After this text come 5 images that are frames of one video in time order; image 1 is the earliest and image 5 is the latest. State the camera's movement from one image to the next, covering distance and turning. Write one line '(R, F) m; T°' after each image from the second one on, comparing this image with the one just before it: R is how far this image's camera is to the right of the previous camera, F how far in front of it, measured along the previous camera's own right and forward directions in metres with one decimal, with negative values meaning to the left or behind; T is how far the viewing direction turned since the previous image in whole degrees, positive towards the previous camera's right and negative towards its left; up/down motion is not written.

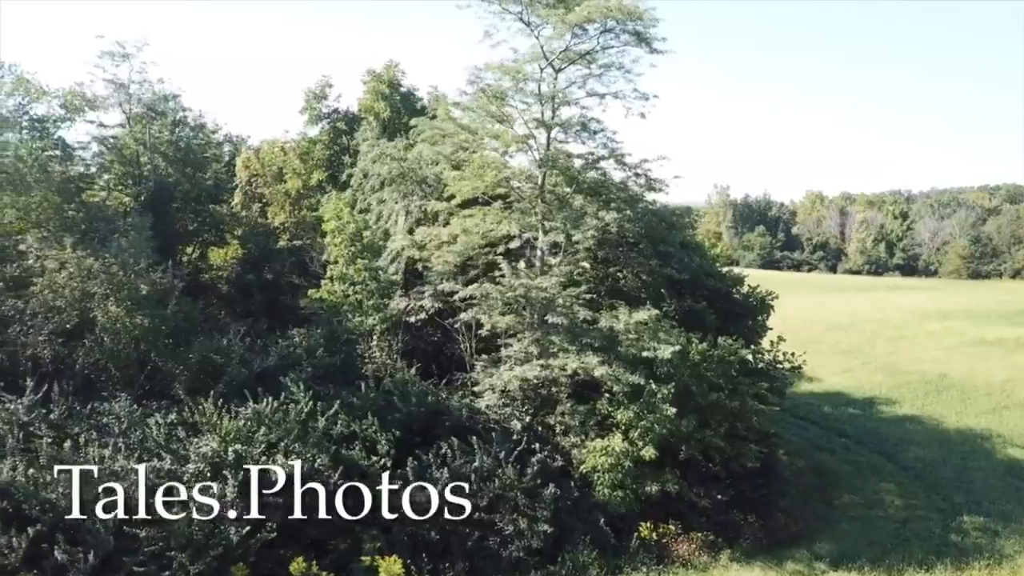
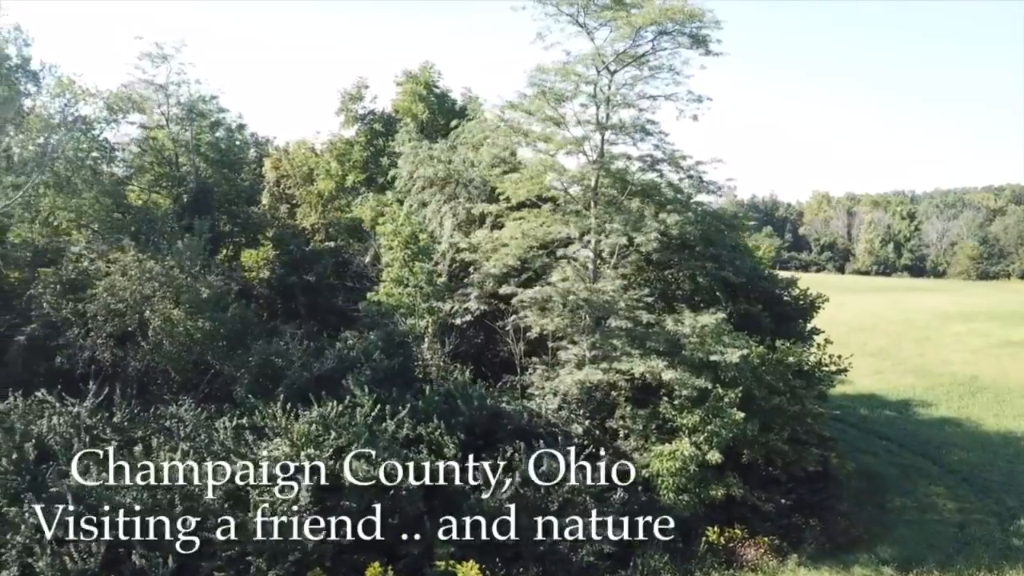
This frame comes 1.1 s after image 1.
(-1.0, 0.0) m; 0°
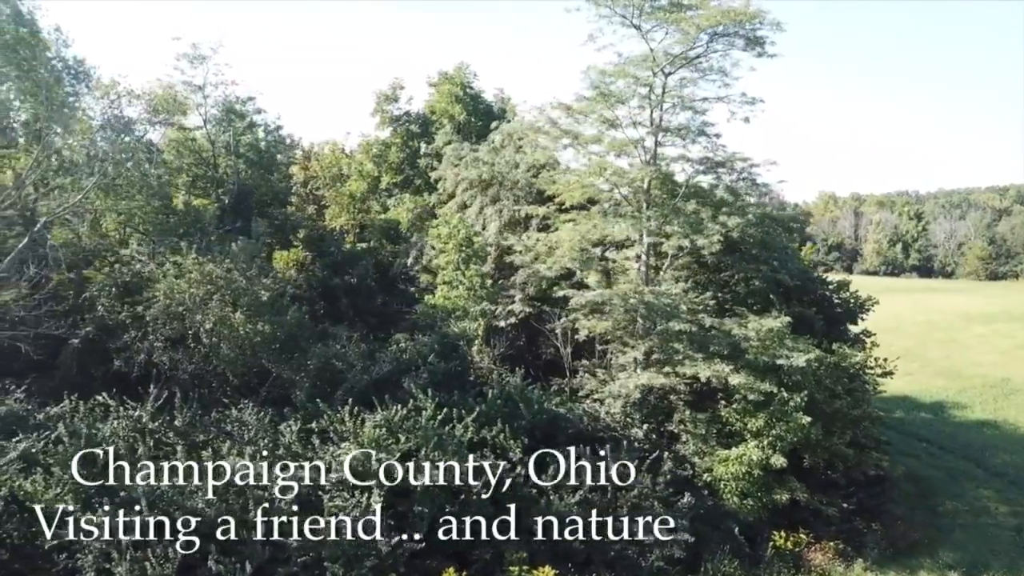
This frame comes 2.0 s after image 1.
(-1.0, +0.1) m; 0°
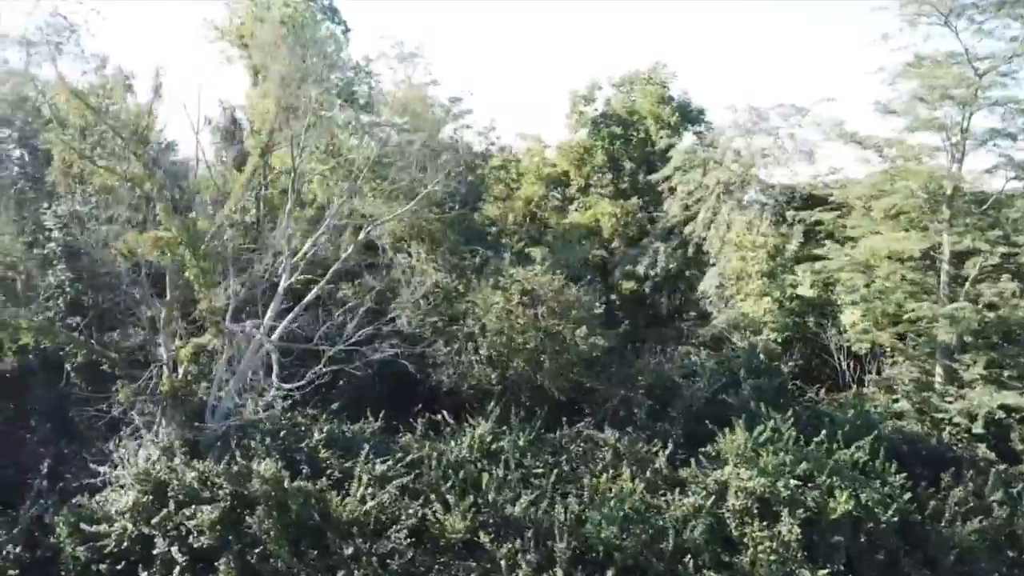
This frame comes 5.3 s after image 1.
(-5.1, +0.7) m; 0°
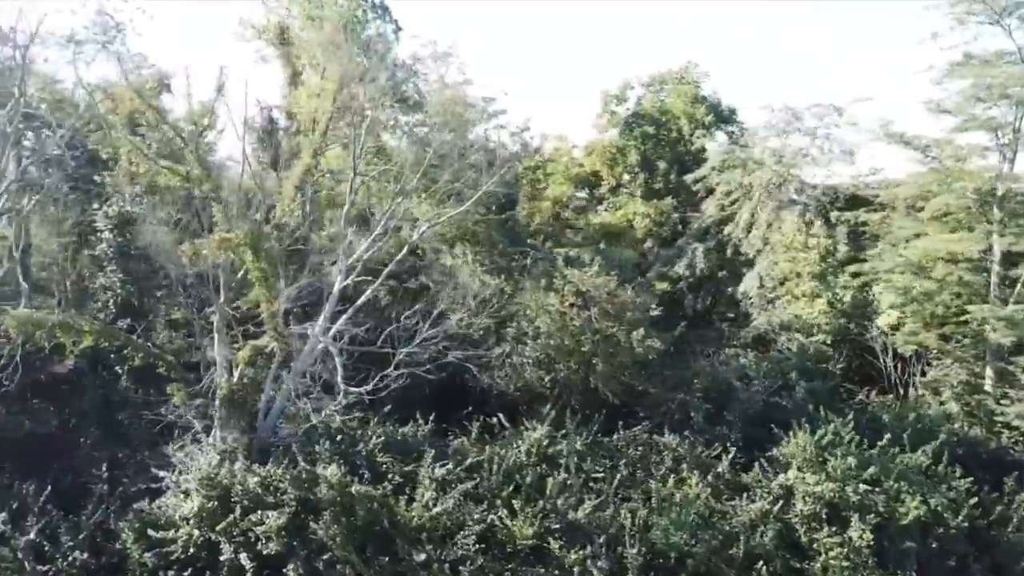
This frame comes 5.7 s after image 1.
(-0.8, +0.1) m; 0°
